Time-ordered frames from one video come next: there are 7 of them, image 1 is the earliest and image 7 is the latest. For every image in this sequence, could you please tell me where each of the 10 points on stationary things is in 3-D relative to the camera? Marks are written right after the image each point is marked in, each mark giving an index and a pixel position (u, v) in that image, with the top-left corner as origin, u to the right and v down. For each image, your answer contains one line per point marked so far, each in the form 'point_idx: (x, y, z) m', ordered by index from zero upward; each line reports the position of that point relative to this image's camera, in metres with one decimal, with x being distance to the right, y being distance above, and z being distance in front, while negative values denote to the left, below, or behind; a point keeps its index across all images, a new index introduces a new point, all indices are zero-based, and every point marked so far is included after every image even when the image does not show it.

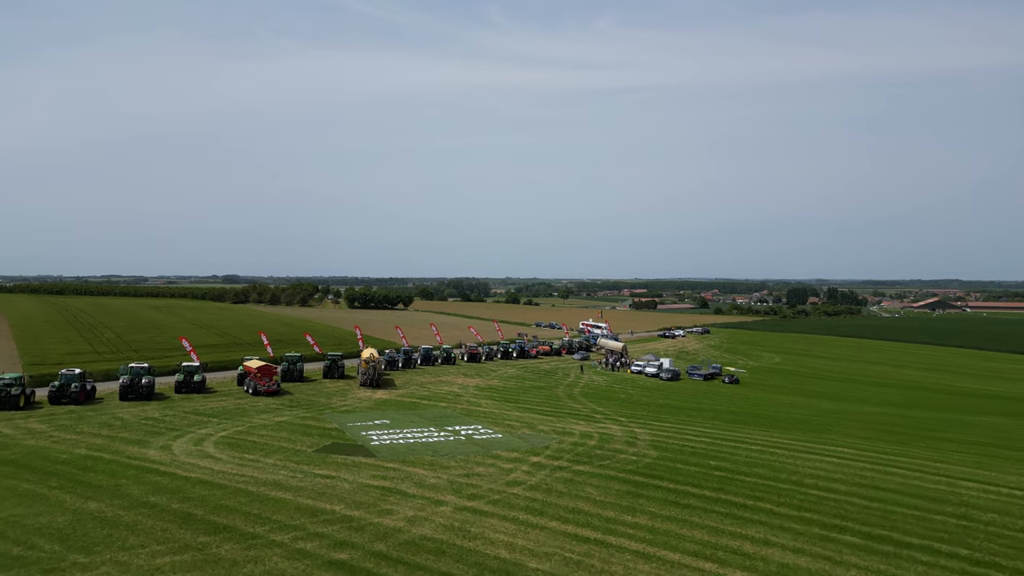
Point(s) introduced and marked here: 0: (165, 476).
0: (-11.1, -6.1, +19.7) m
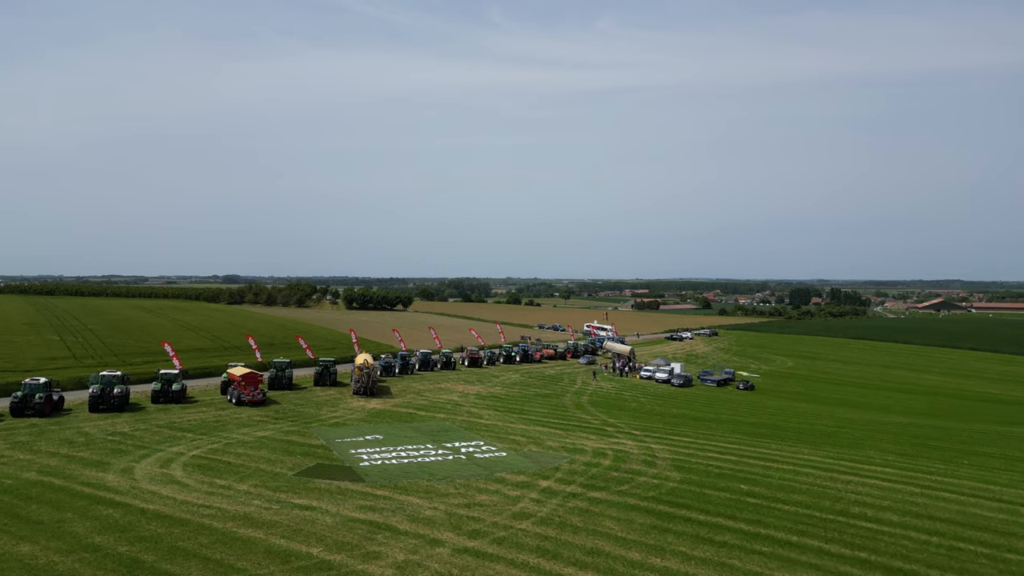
0: (-10.8, -6.1, +17.1) m
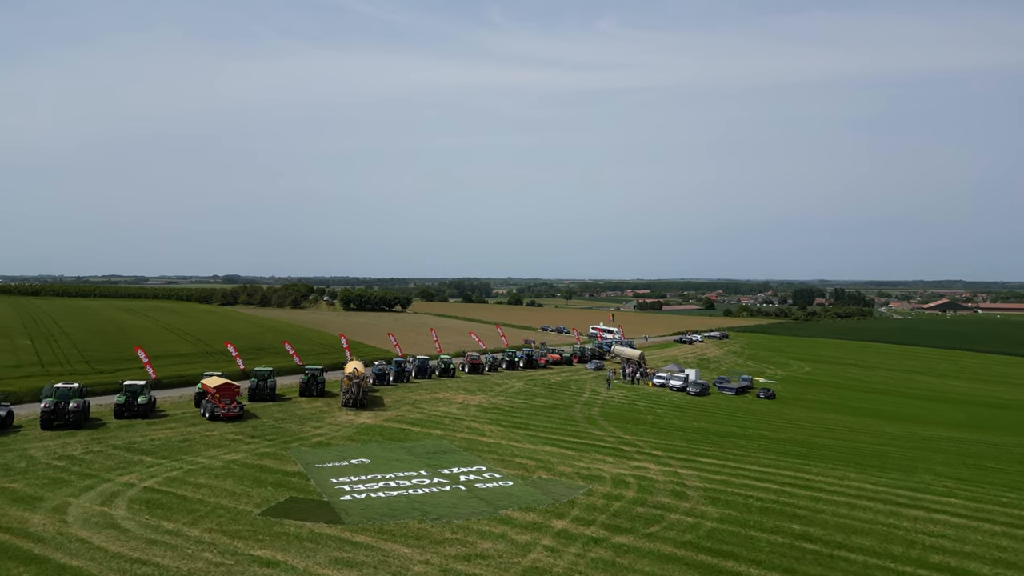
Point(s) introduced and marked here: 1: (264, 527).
0: (-10.6, -6.2, +13.7) m
1: (-6.5, -6.3, +16.3) m
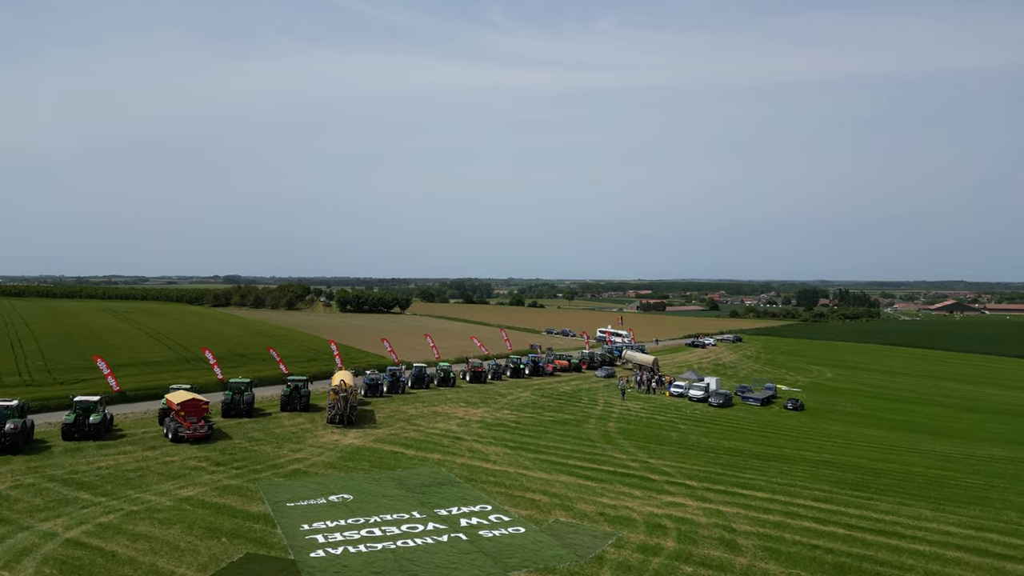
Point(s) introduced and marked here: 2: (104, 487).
0: (-10.3, -6.3, +9.9) m
1: (-6.2, -6.4, +12.5) m
2: (-13.1, -6.4, +19.9) m
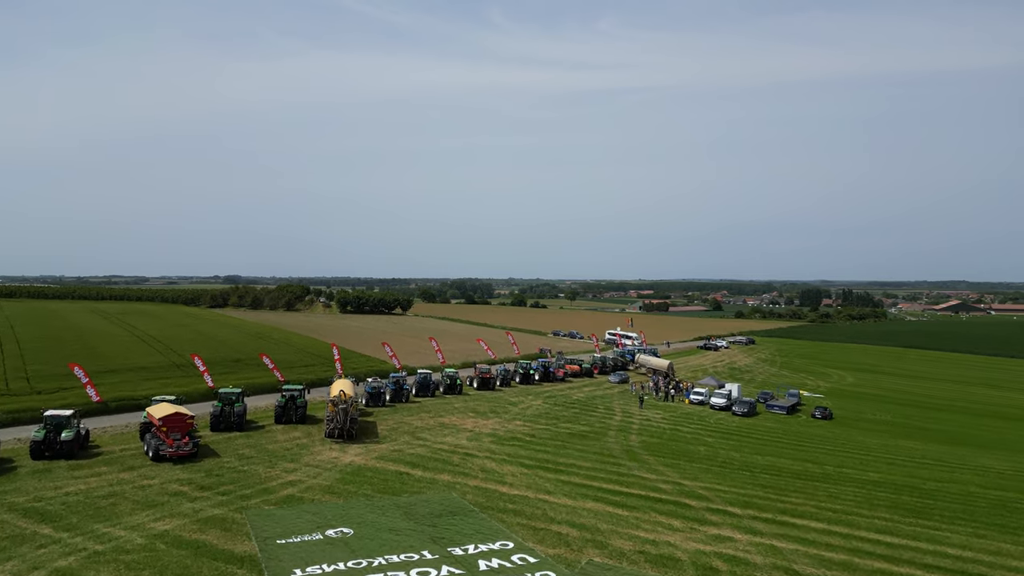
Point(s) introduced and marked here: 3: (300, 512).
0: (-9.6, -6.3, +7.4) m
1: (-5.5, -6.4, +10.0) m
2: (-12.4, -6.5, +17.4) m
3: (-6.3, -6.6, +18.5) m
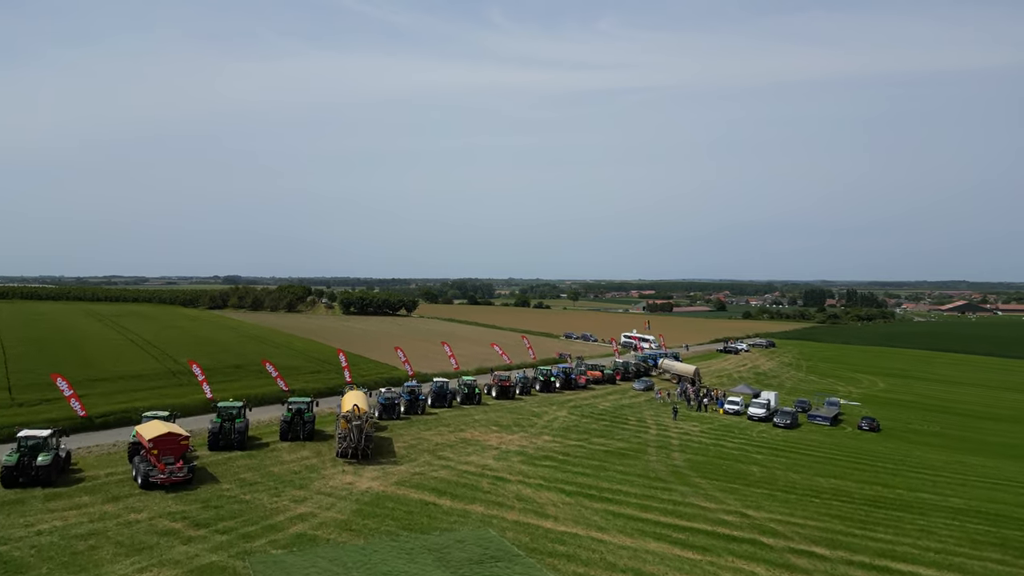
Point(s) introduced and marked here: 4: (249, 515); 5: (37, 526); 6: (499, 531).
0: (-8.3, -6.4, +4.5) m
1: (-4.2, -6.5, +7.1) m
2: (-11.1, -6.5, +14.5) m
3: (-5.0, -6.7, +15.6) m
4: (-7.8, -6.7, +18.4) m
5: (-13.1, -6.5, +17.1) m
6: (-0.4, -6.9, +17.6) m
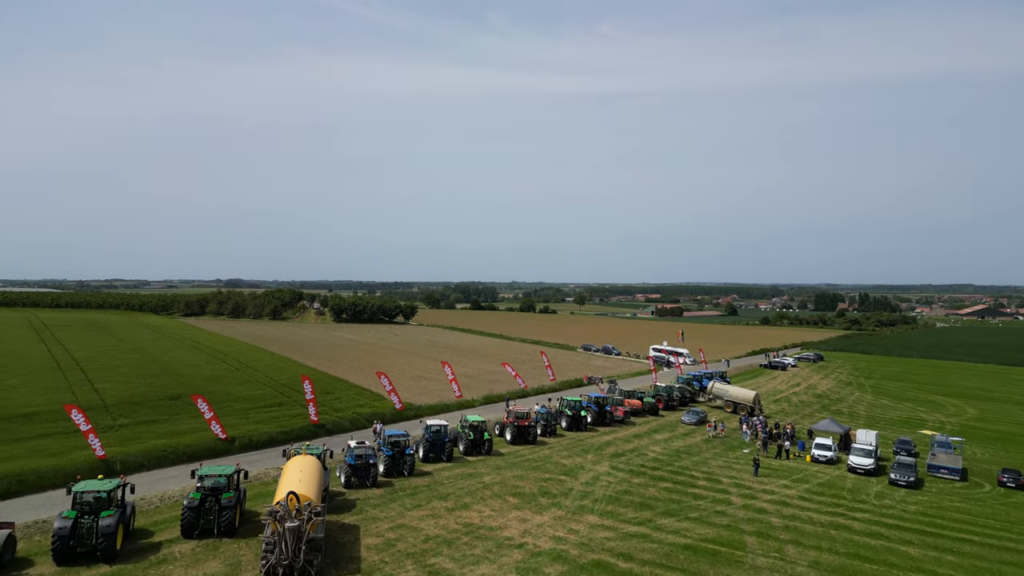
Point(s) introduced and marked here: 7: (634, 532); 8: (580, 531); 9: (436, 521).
0: (-7.5, -6.6, -4.9) m
1: (-3.4, -6.7, -2.3) m
2: (-10.3, -6.8, +5.1) m
3: (-4.1, -7.0, +6.2) m
4: (-7.0, -7.0, +9.0) m
5: (-12.3, -6.8, +7.7) m
6: (+0.5, -7.2, +8.2) m
7: (+3.7, -7.5, +18.9) m
8: (+2.1, -7.4, +18.9) m
9: (-2.3, -7.1, +19.0) m
